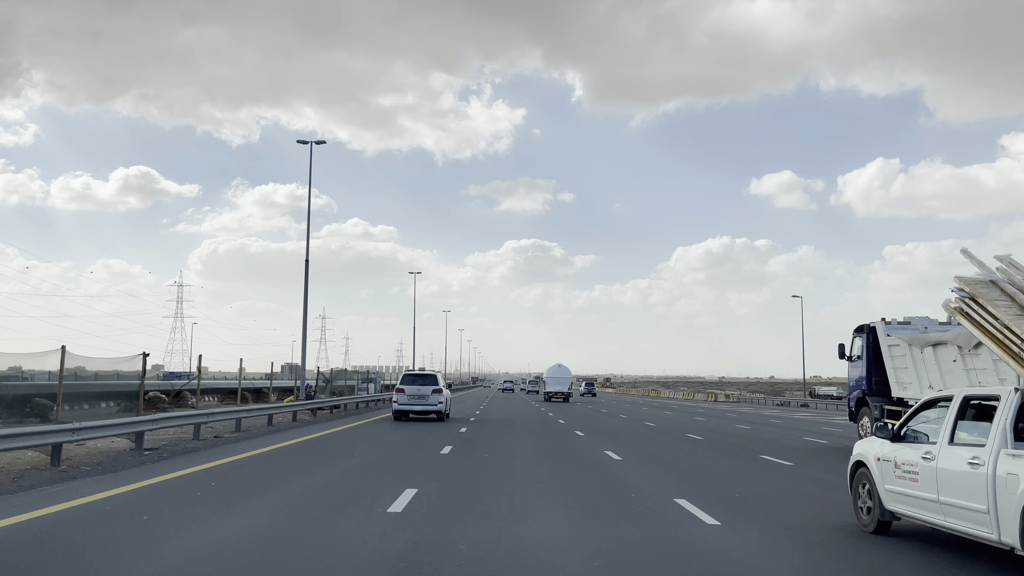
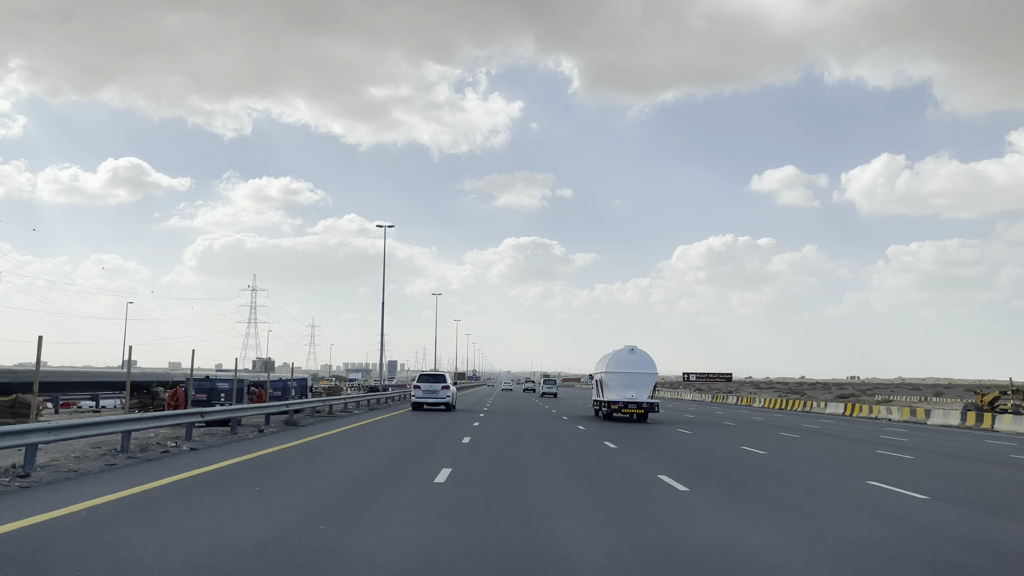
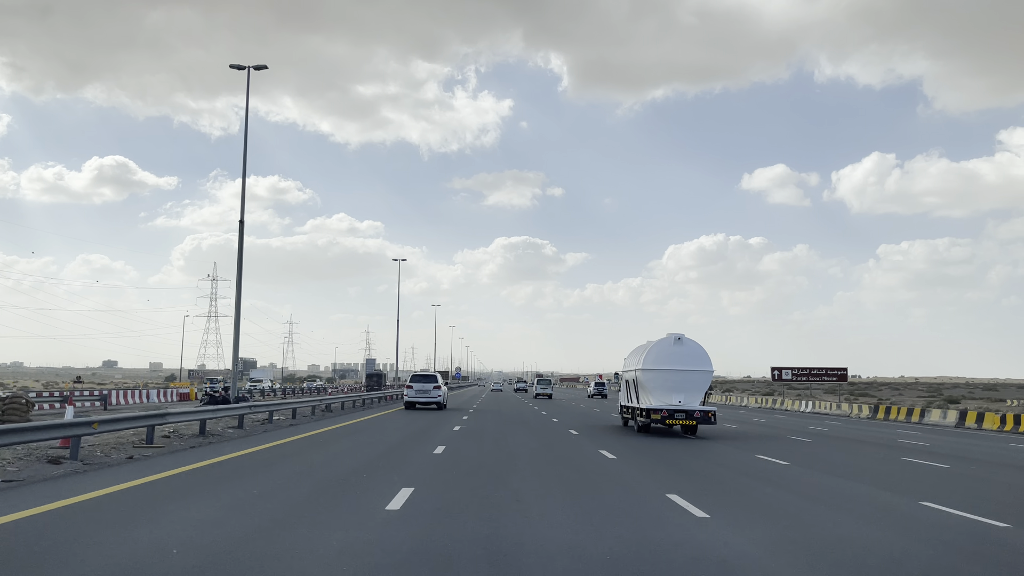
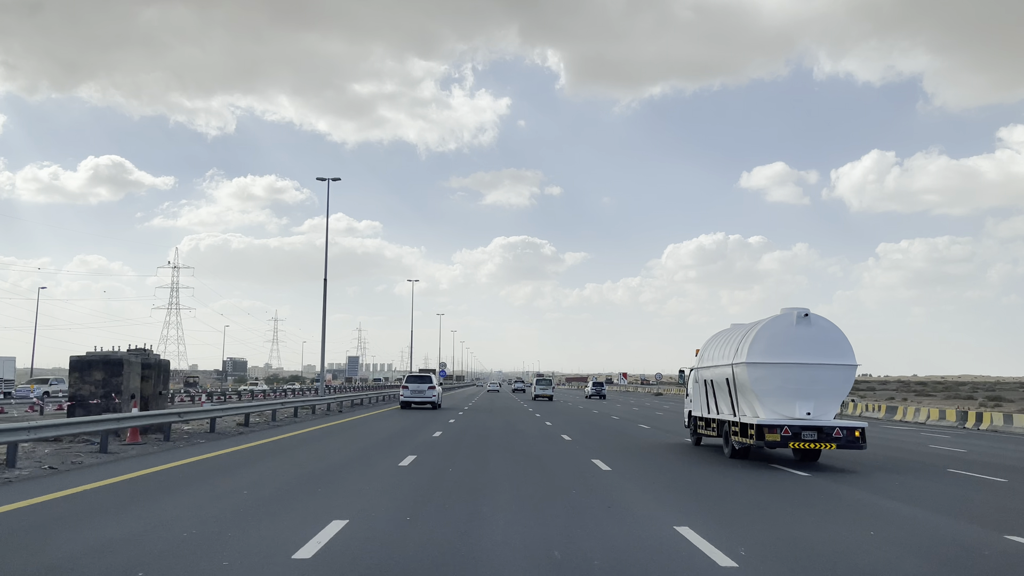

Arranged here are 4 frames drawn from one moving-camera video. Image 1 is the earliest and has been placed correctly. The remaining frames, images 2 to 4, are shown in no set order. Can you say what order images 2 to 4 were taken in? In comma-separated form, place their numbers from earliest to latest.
2, 3, 4
